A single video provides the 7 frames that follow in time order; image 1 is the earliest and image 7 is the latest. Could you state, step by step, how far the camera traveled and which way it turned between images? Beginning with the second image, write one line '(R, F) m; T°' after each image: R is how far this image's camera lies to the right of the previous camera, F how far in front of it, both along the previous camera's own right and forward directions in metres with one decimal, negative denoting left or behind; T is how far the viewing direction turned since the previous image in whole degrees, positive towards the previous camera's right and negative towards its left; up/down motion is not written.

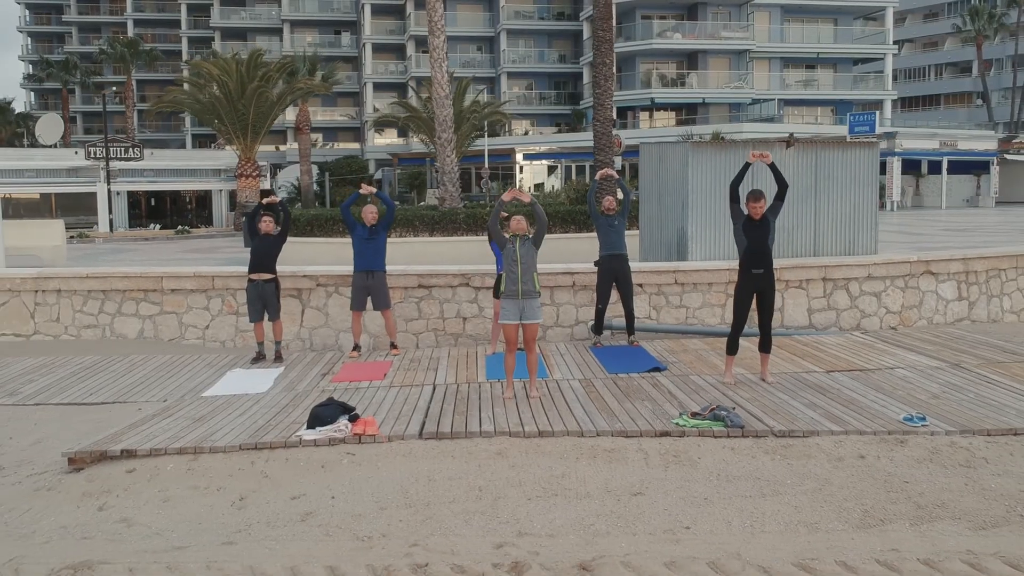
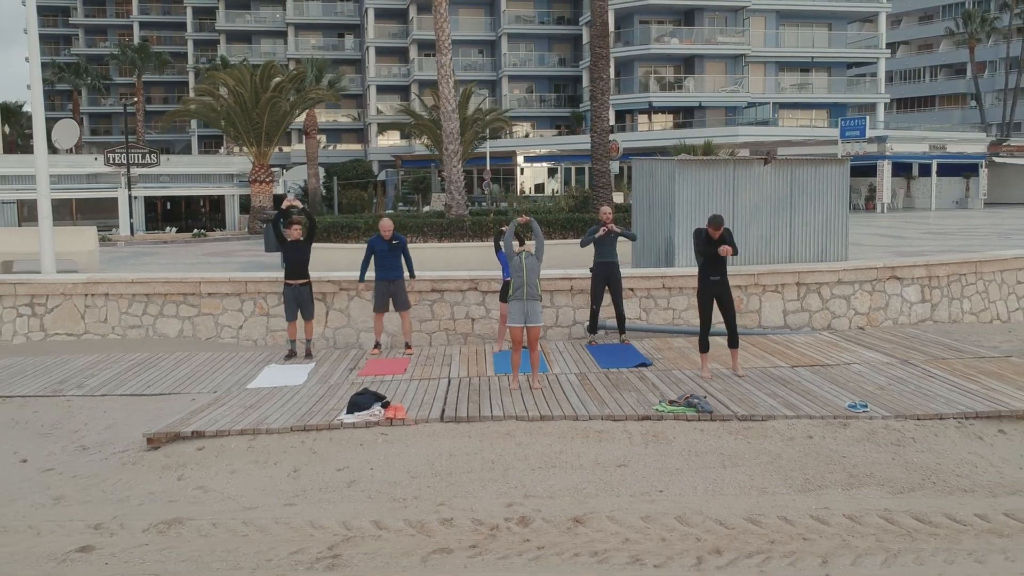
(0.0, -1.0) m; 0°
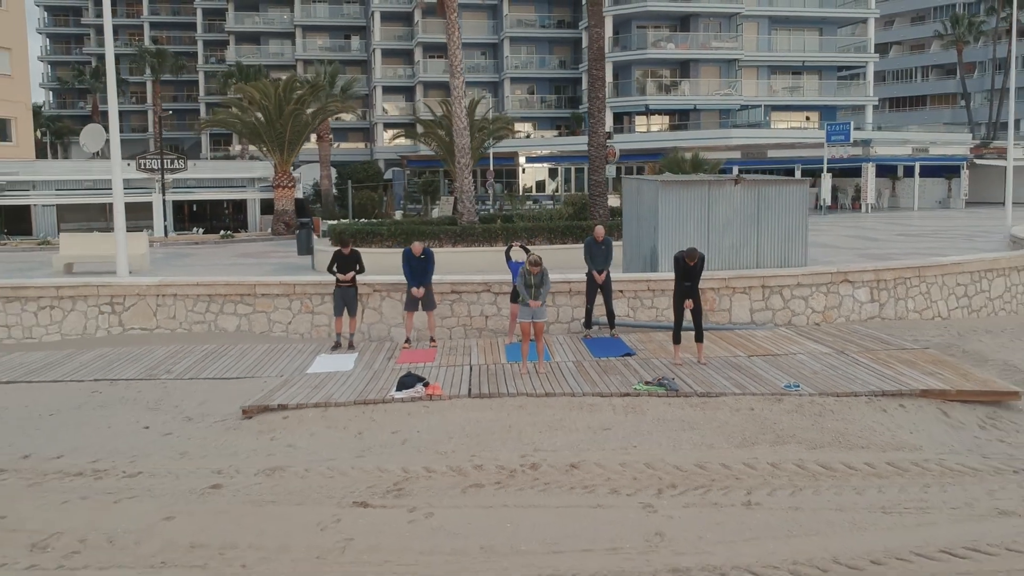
(-0.1, -1.7) m; 0°
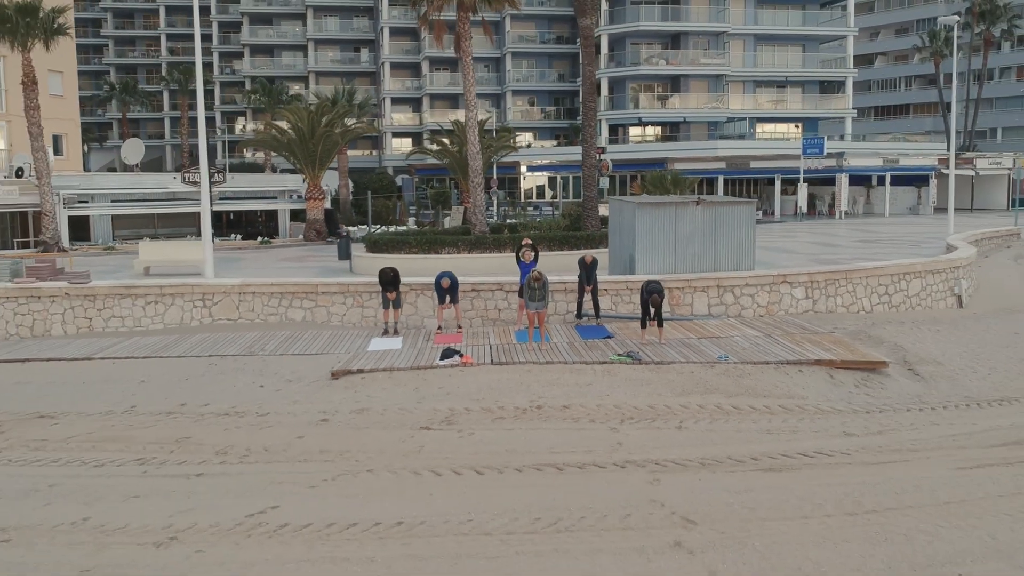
(-0.1, -3.1) m; 0°
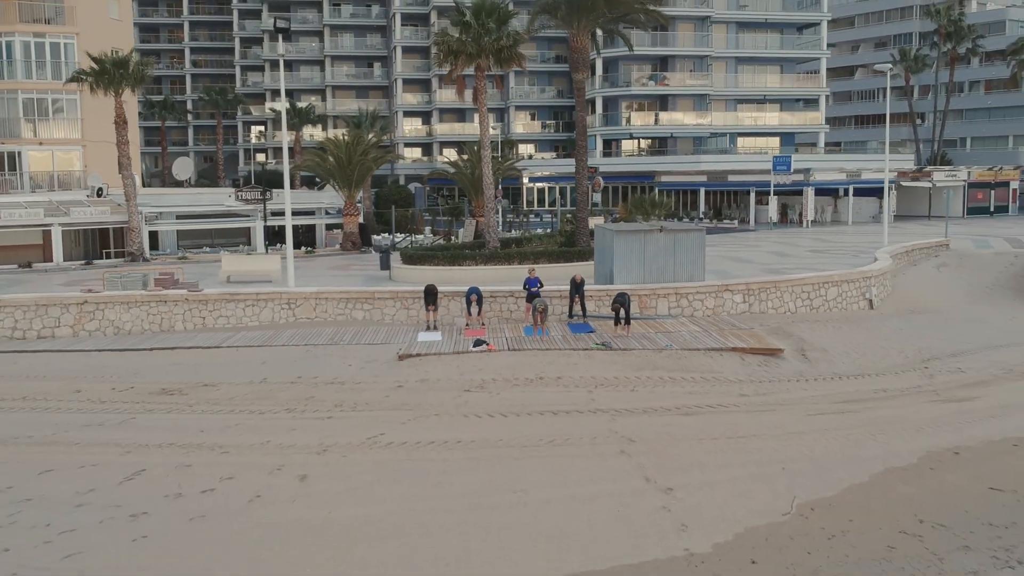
(-0.2, -4.8) m; 0°
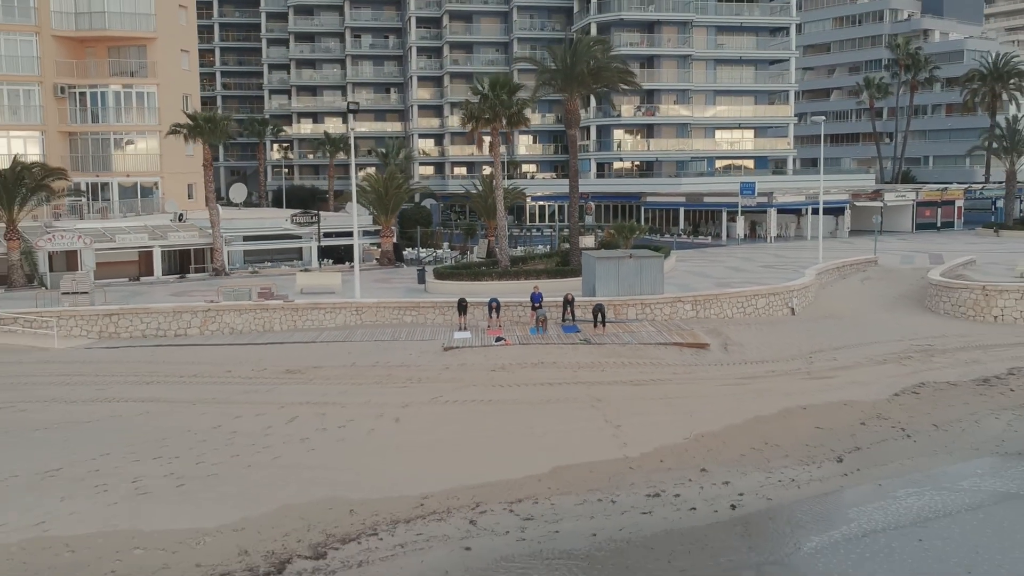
(-0.2, -7.0) m; 0°
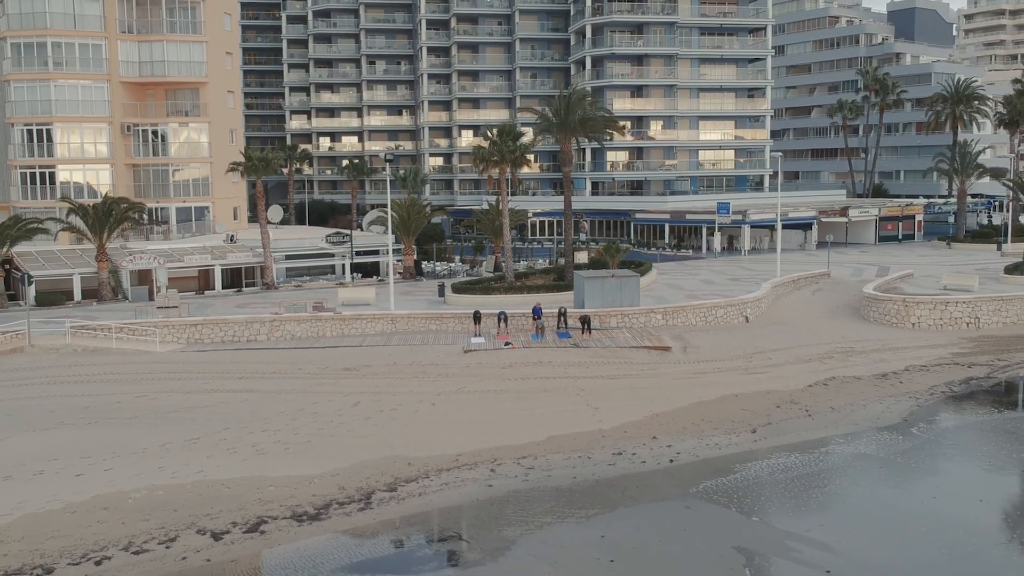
(-0.1, -6.4) m; 0°
